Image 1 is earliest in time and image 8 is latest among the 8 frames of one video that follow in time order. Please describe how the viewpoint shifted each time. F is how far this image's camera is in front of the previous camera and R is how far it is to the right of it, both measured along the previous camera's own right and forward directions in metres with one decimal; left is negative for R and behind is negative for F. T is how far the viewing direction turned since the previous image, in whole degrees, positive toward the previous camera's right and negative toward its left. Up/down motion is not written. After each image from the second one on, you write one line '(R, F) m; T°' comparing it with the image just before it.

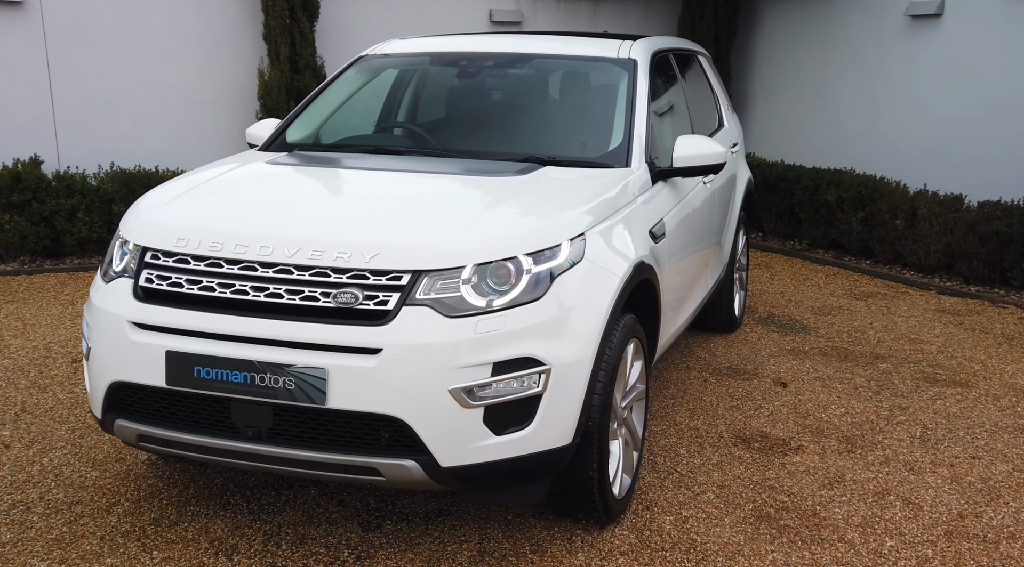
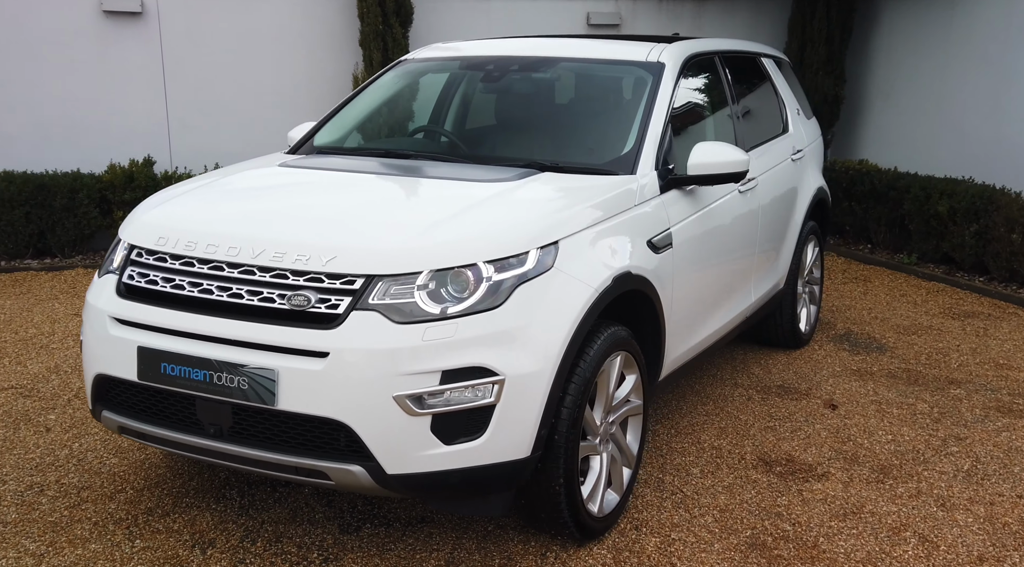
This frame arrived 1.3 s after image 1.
(+0.6, +0.1) m; -9°
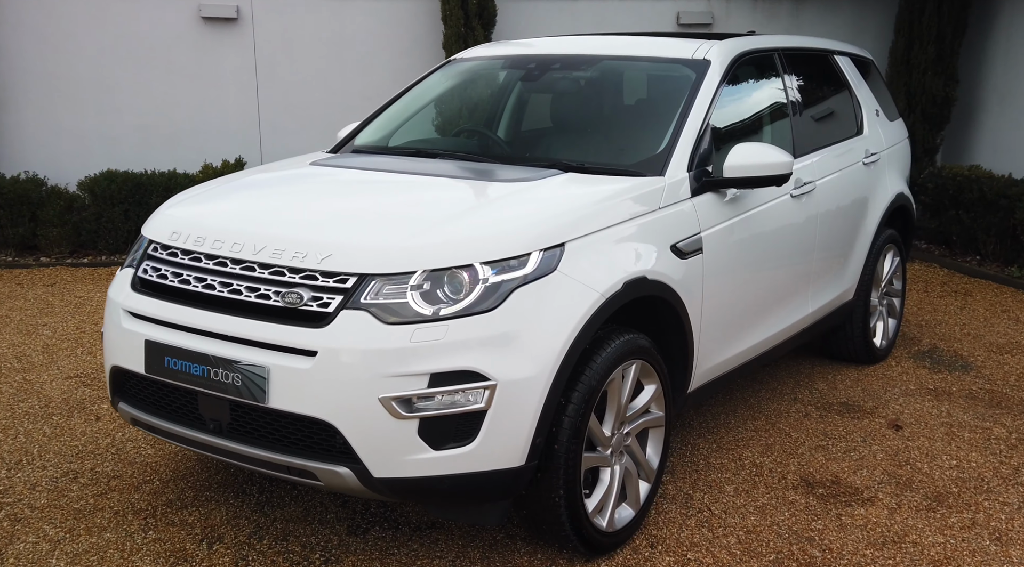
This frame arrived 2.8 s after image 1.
(+0.4, +0.1) m; -7°
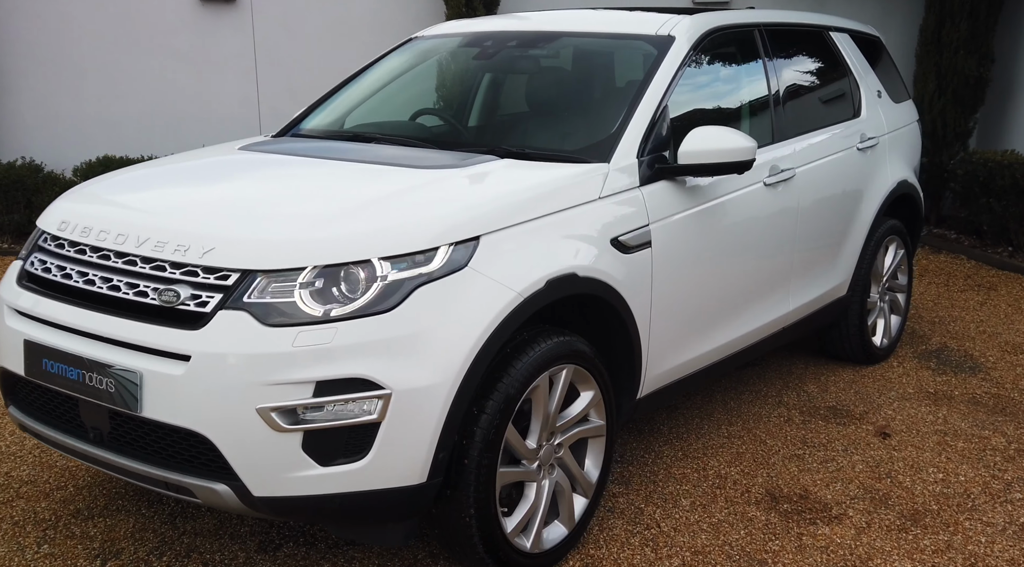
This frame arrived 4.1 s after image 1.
(+0.4, +0.3) m; -3°
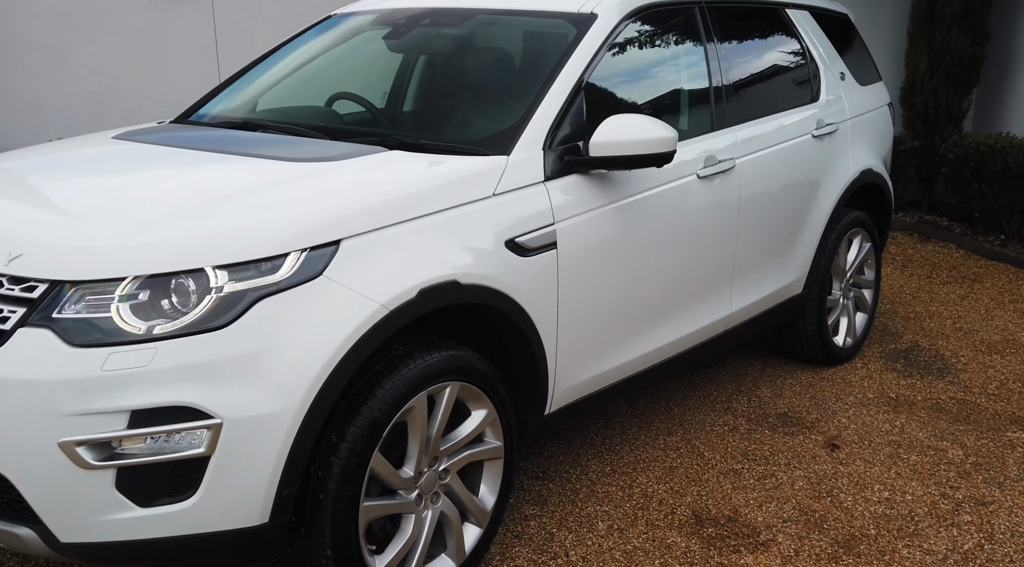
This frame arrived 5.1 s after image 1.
(+0.4, +0.3) m; -1°
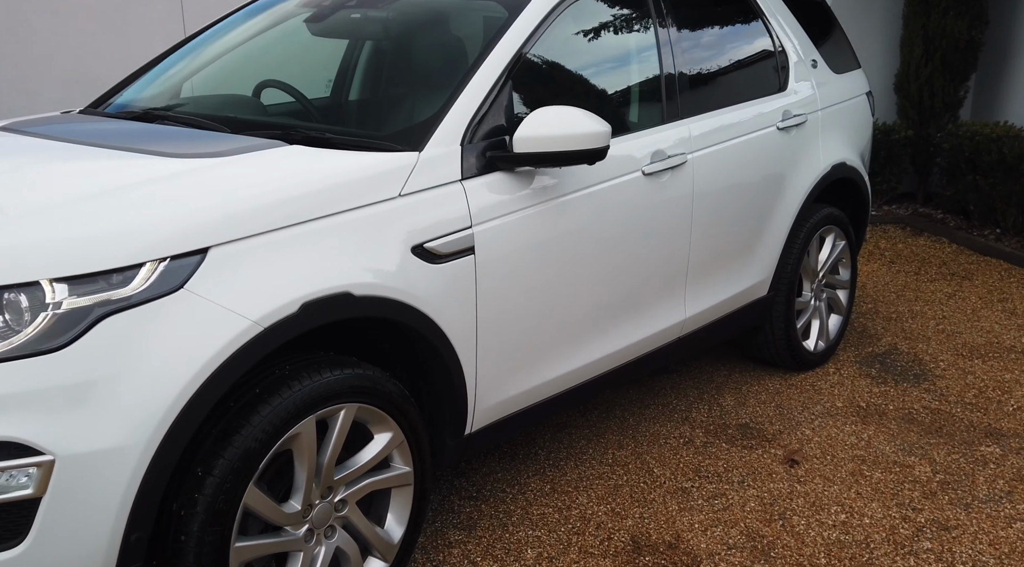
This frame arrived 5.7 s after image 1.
(+0.3, +0.3) m; 0°
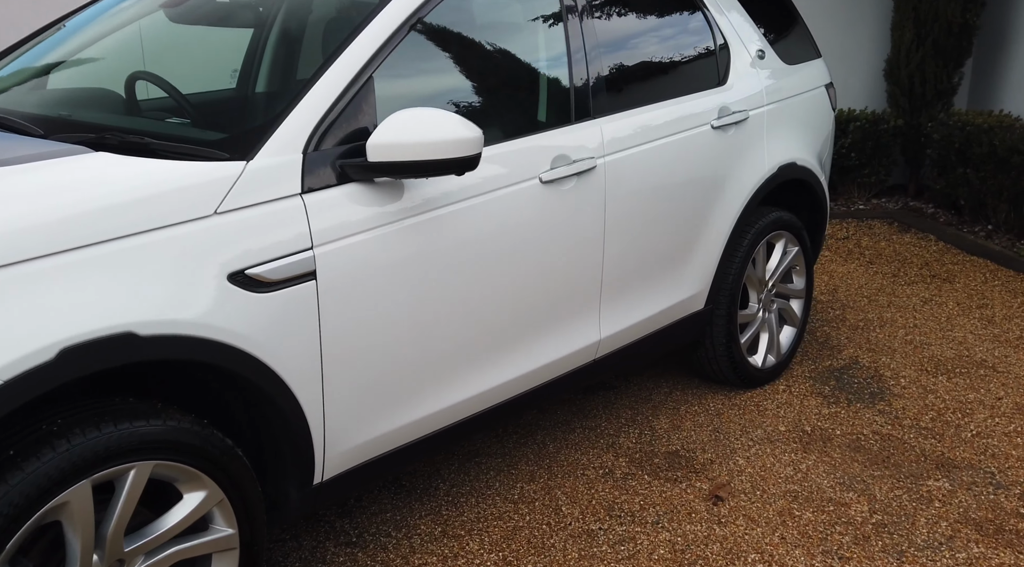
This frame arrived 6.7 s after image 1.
(+0.4, +0.4) m; -1°
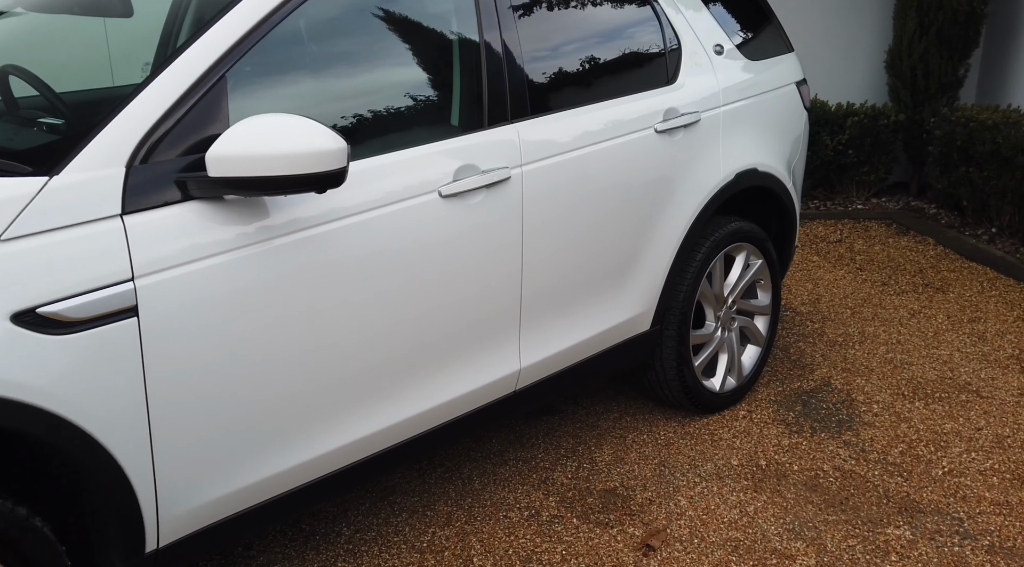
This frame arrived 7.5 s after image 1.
(+0.3, +0.3) m; -1°
